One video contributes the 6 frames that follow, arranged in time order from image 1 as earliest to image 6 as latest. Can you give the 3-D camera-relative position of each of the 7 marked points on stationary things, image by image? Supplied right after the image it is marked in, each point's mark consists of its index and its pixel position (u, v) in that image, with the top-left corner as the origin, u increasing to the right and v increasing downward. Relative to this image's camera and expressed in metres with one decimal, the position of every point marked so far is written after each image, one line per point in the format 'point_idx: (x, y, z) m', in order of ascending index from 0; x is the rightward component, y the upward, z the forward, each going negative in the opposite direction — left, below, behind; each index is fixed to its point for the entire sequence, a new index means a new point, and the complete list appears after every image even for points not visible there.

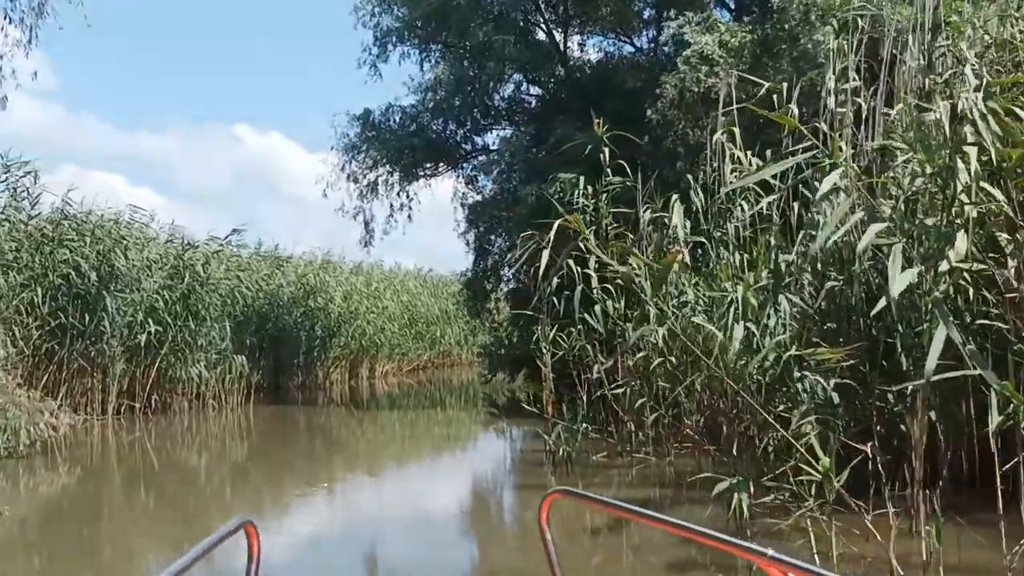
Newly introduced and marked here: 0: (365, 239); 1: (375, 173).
0: (-2.1, +0.7, +13.6) m
1: (-1.9, +1.6, +13.1) m
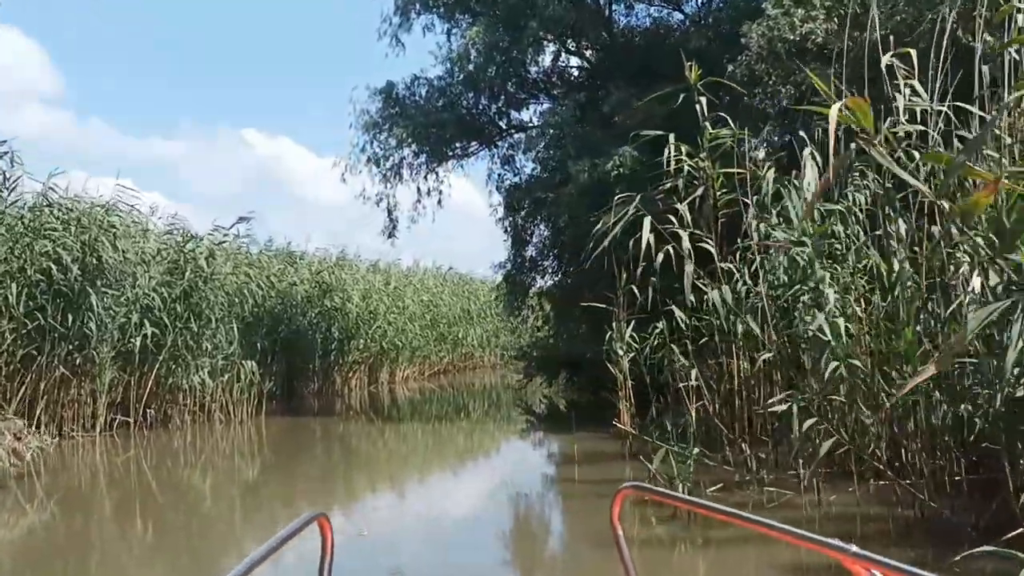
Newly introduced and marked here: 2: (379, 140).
0: (-1.6, +0.8, +12.2) m
1: (-1.4, +1.6, +11.7) m
2: (-1.6, +1.8, +11.5) m
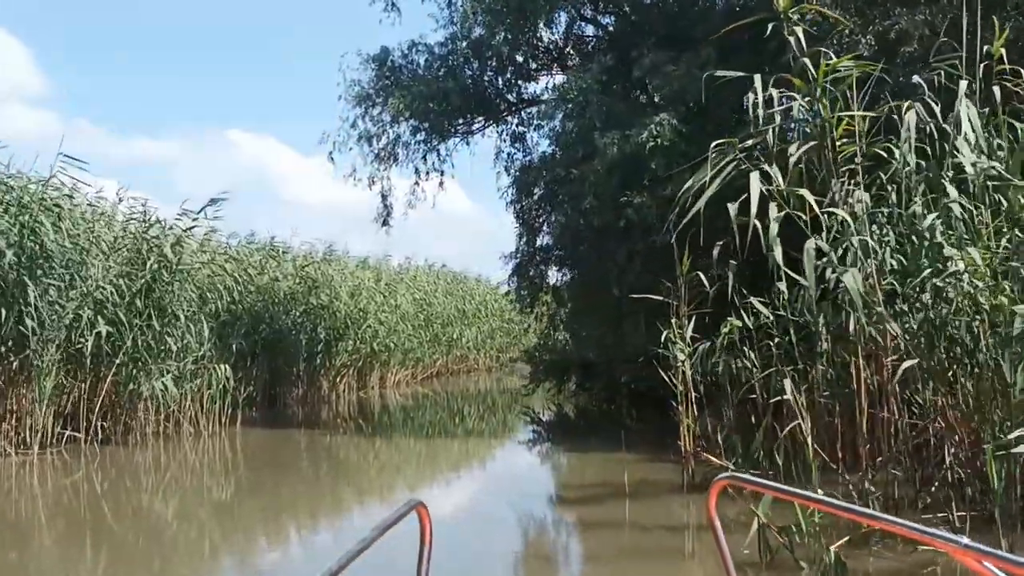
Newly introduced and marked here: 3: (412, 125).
0: (-1.5, +0.8, +10.8) m
1: (-1.3, +1.7, +10.3) m
2: (-1.5, +1.9, +10.2) m
3: (-1.1, +1.8, +10.3) m
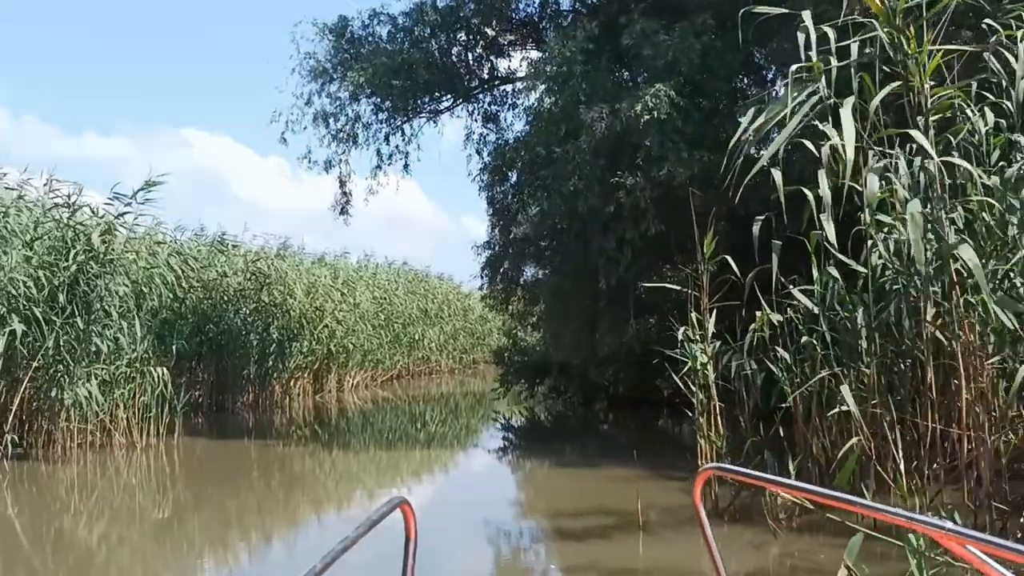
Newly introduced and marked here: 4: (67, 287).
0: (-1.8, +0.9, +9.9) m
1: (-1.5, +1.7, +9.4) m
2: (-1.8, +1.9, +9.3) m
3: (-1.4, +1.8, +9.4) m
4: (-3.6, 0.0, +7.7) m
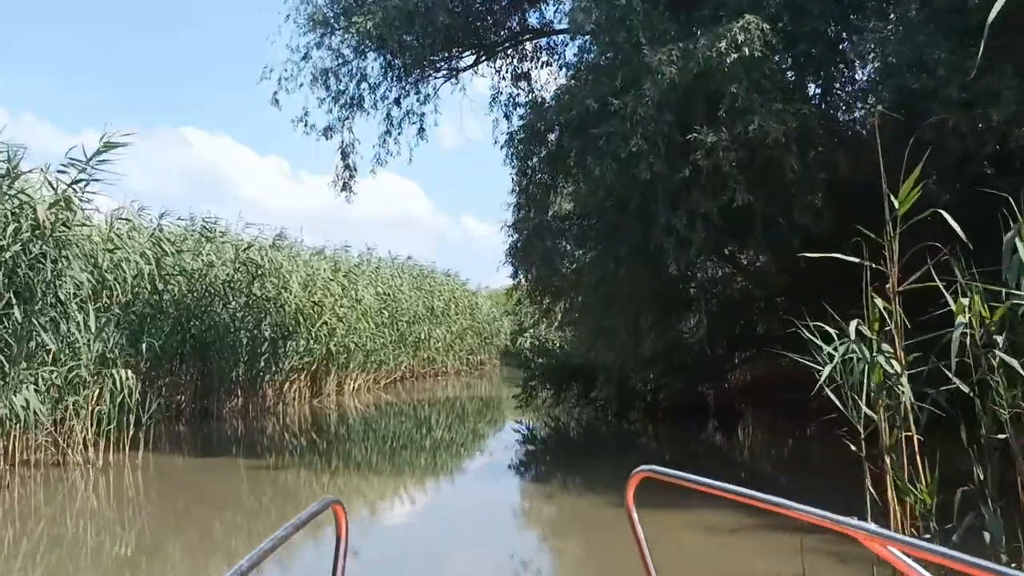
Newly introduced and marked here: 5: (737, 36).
0: (-1.5, +1.0, +8.5) m
1: (-1.3, +1.8, +8.0) m
2: (-1.5, +2.0, +7.8) m
3: (-1.1, +1.9, +8.0) m
4: (-3.3, +0.1, +6.3) m
5: (+1.2, +1.4, +5.2) m
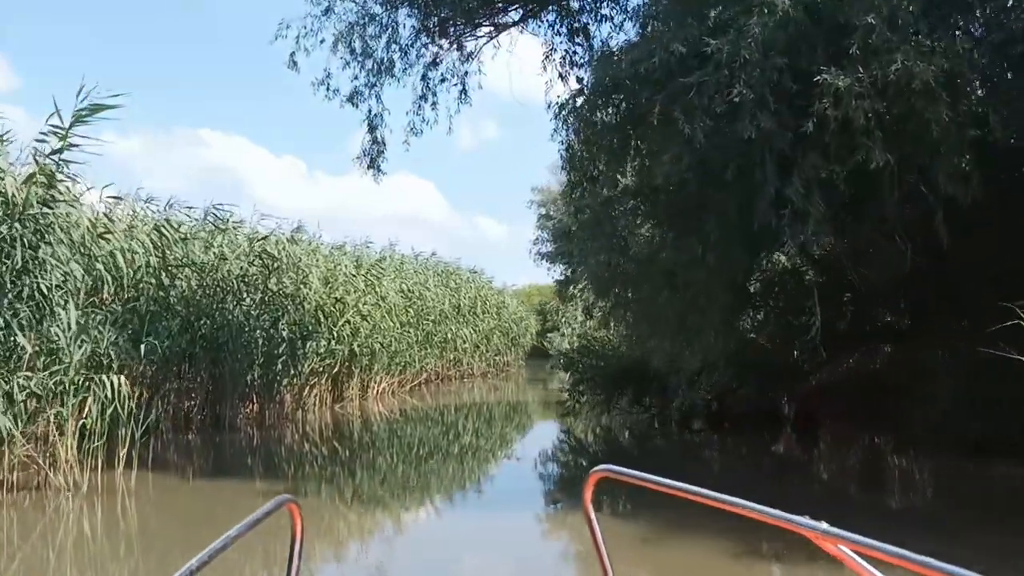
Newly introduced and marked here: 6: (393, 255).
0: (-1.1, +1.0, +7.4) m
1: (-0.9, +1.9, +6.9) m
2: (-1.1, +2.1, +6.8) m
3: (-0.7, +2.0, +6.9) m
4: (-3.0, +0.2, +5.3) m
5: (+1.6, +1.5, +4.1) m
6: (-2.0, +0.6, +16.3) m
